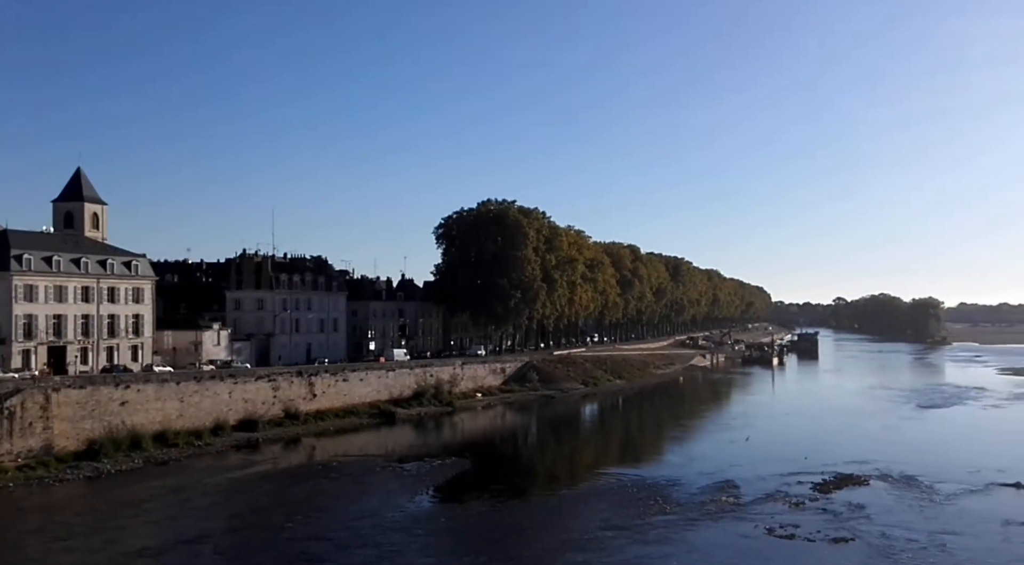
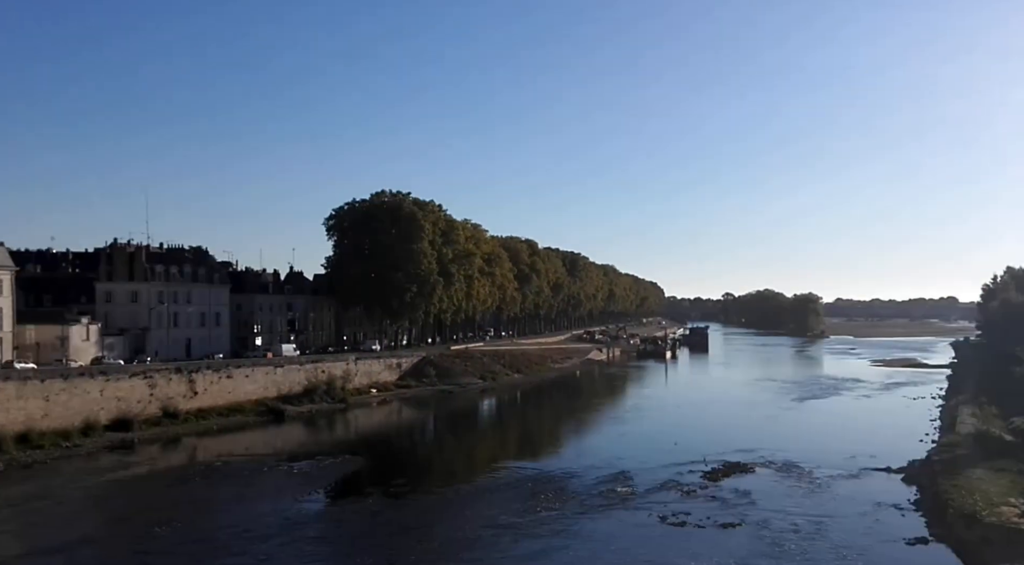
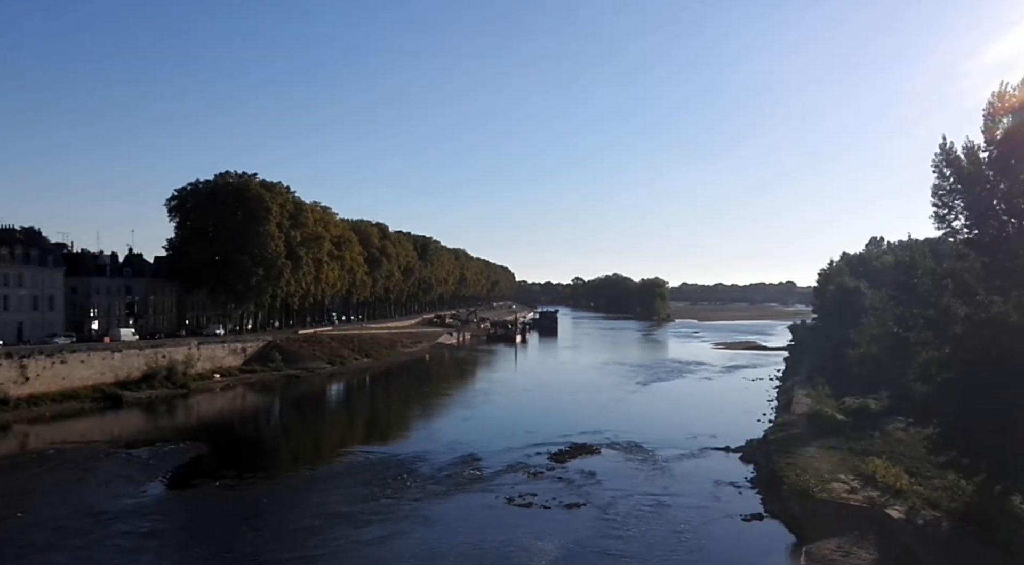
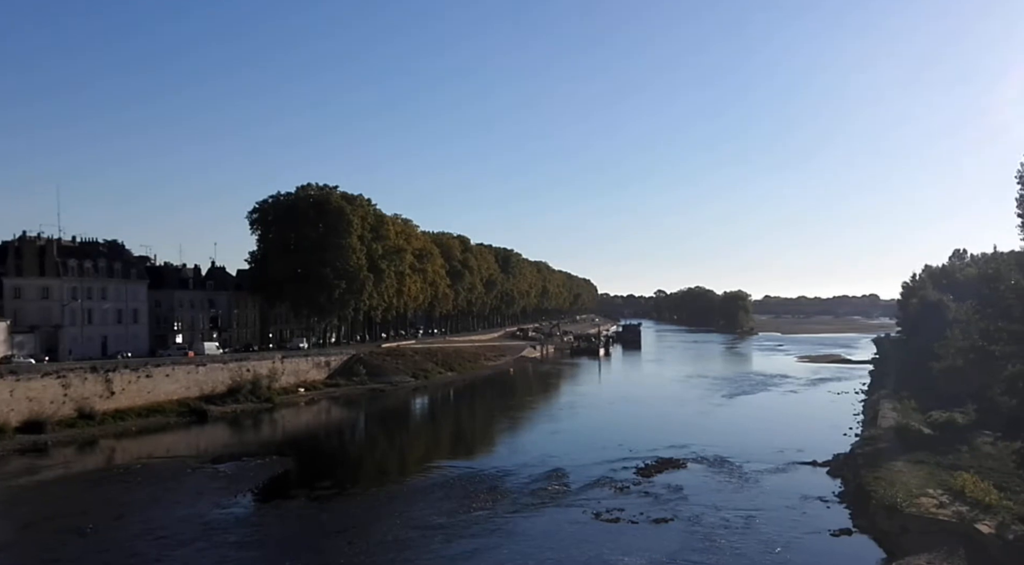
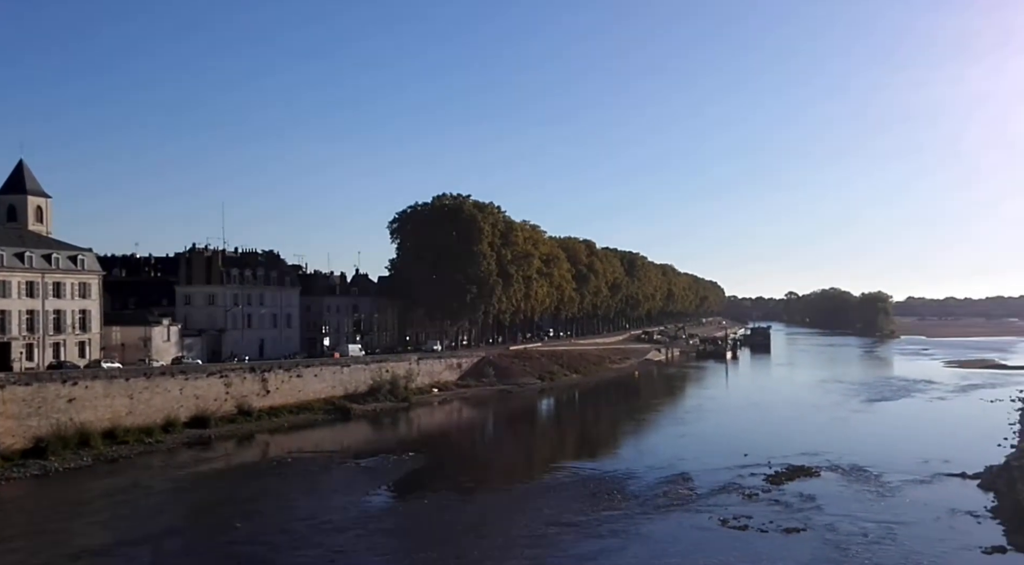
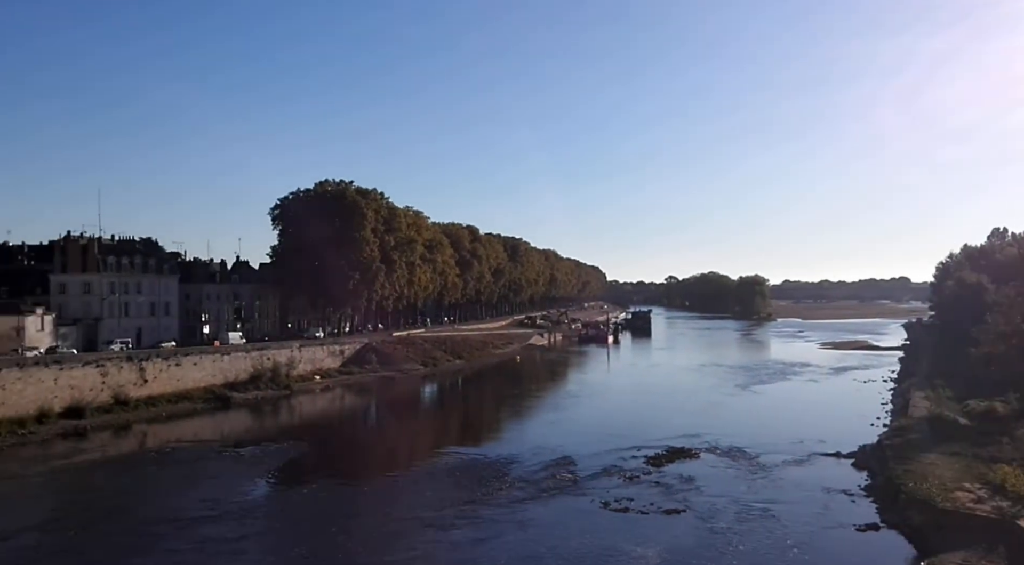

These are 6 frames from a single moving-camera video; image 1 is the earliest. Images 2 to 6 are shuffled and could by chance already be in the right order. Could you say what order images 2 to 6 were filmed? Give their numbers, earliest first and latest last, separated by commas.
5, 2, 4, 3, 6
